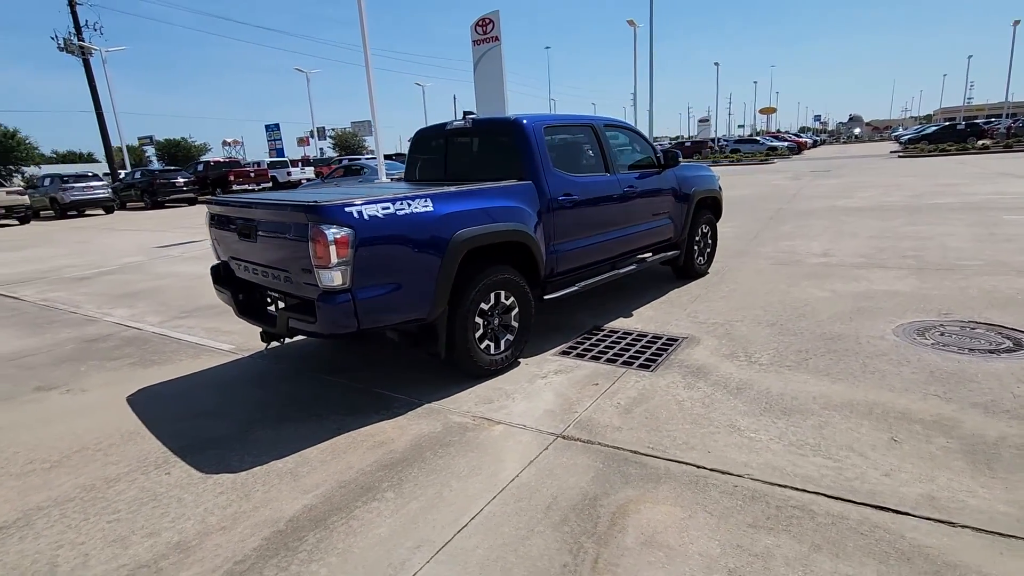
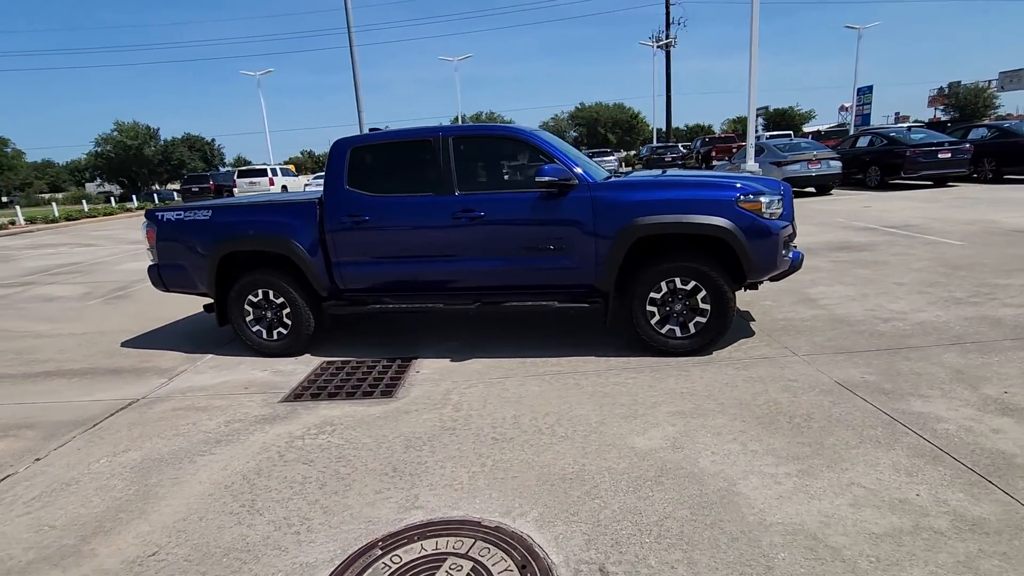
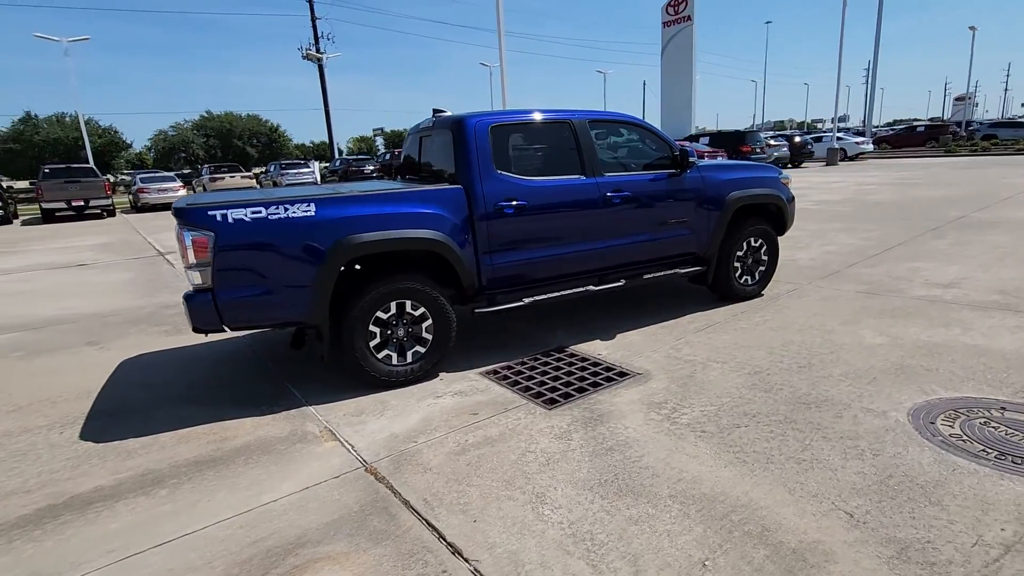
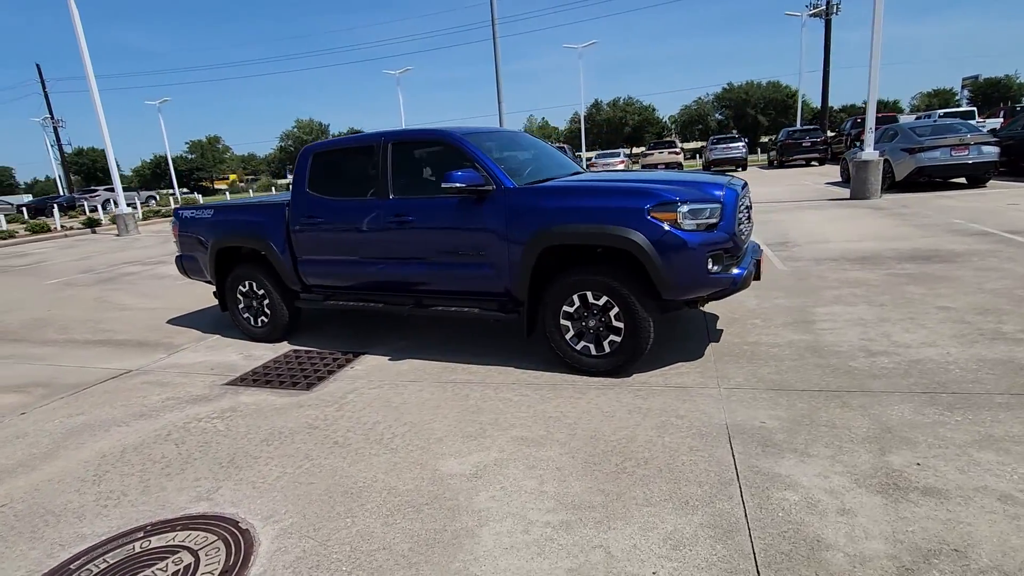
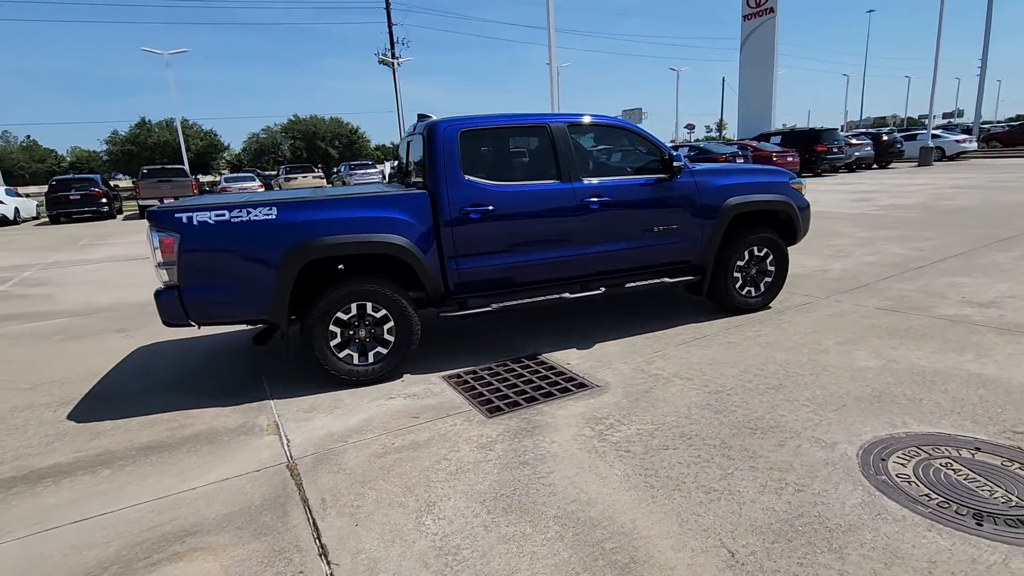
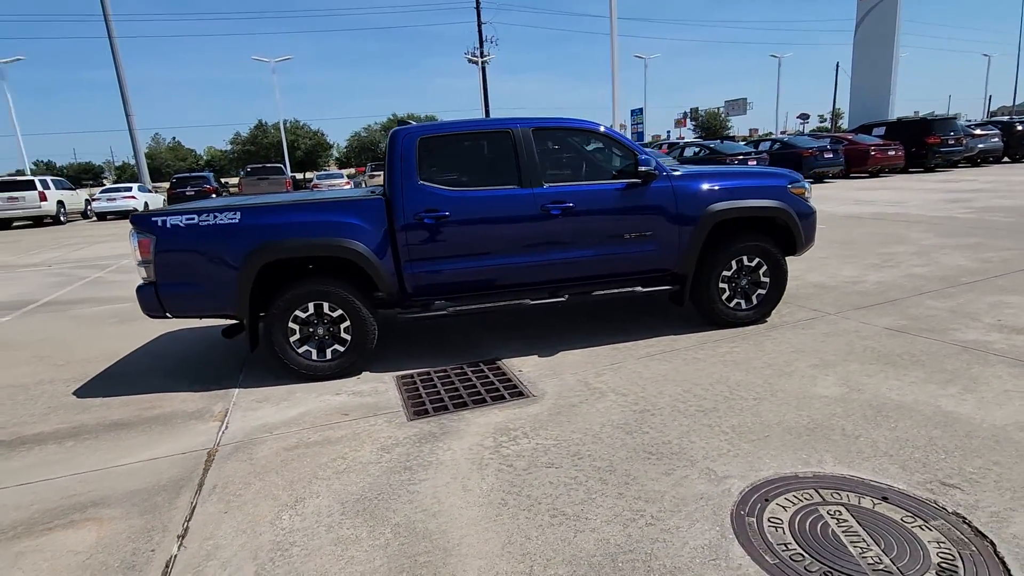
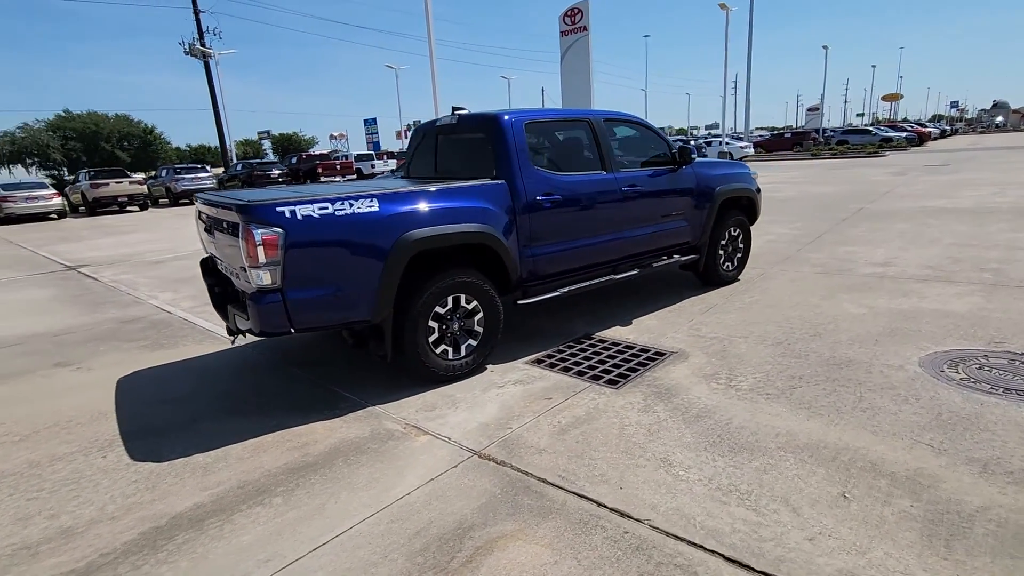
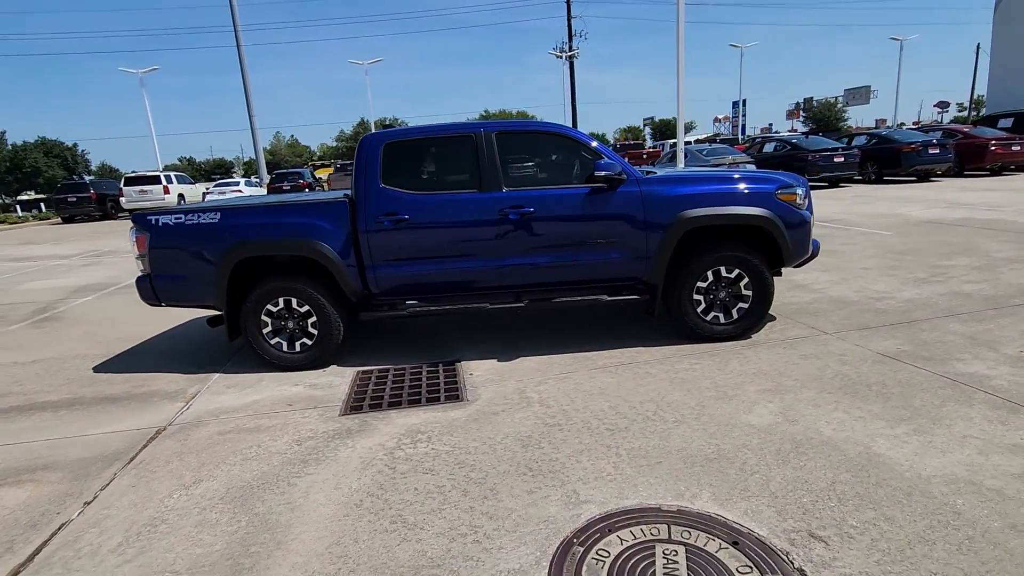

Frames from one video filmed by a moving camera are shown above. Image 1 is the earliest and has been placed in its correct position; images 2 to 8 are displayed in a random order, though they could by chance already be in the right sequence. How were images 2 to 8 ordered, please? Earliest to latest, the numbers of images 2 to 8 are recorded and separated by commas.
7, 3, 5, 6, 8, 2, 4
